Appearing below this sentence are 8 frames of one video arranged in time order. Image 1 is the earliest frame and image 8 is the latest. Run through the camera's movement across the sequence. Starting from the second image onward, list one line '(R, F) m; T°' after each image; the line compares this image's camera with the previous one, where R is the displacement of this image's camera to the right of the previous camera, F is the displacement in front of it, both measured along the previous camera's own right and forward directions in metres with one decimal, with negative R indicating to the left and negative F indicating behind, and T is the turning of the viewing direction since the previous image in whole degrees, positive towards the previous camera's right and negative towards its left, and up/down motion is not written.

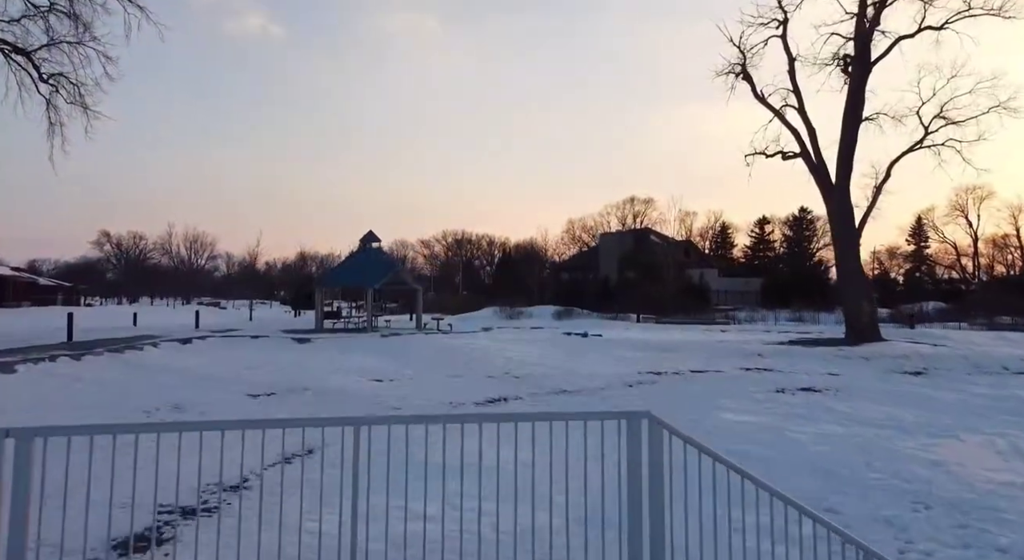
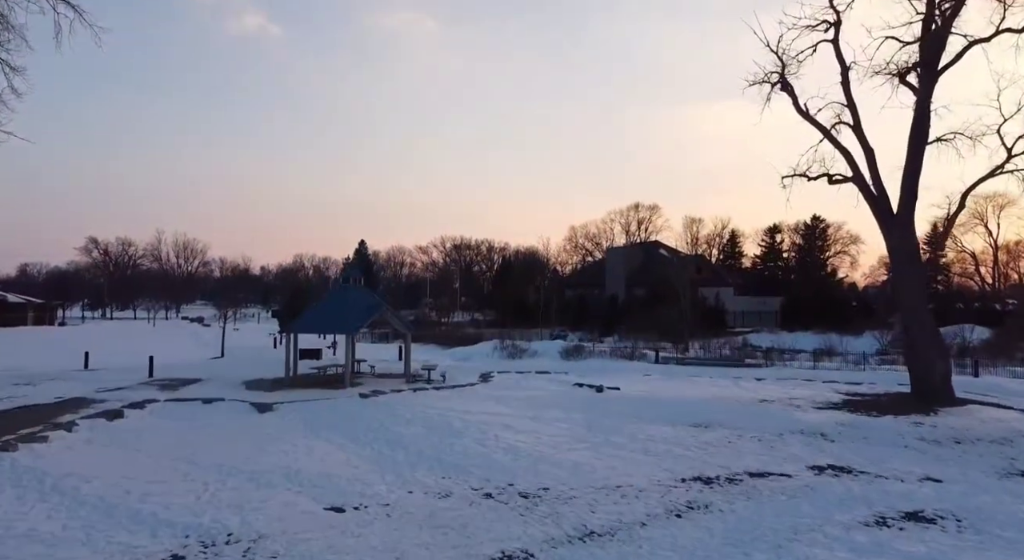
(-0.1, +3.2) m; 0°
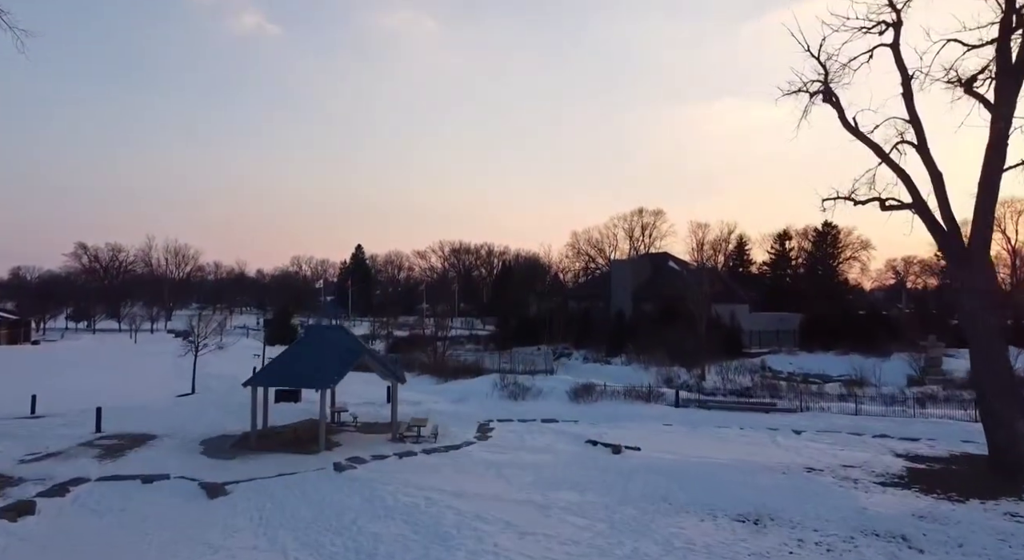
(-0.1, +2.7) m; 0°
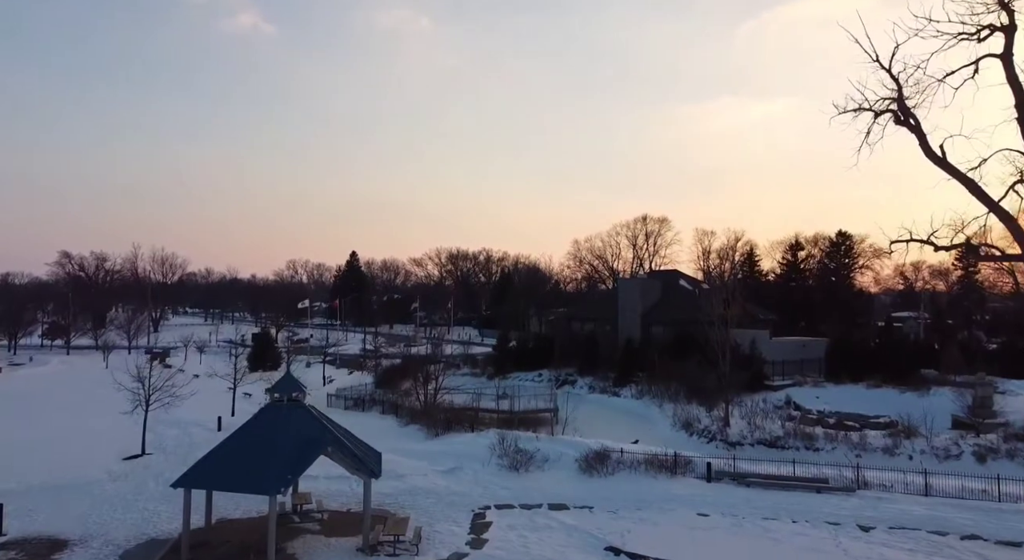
(0.0, +3.5) m; 0°
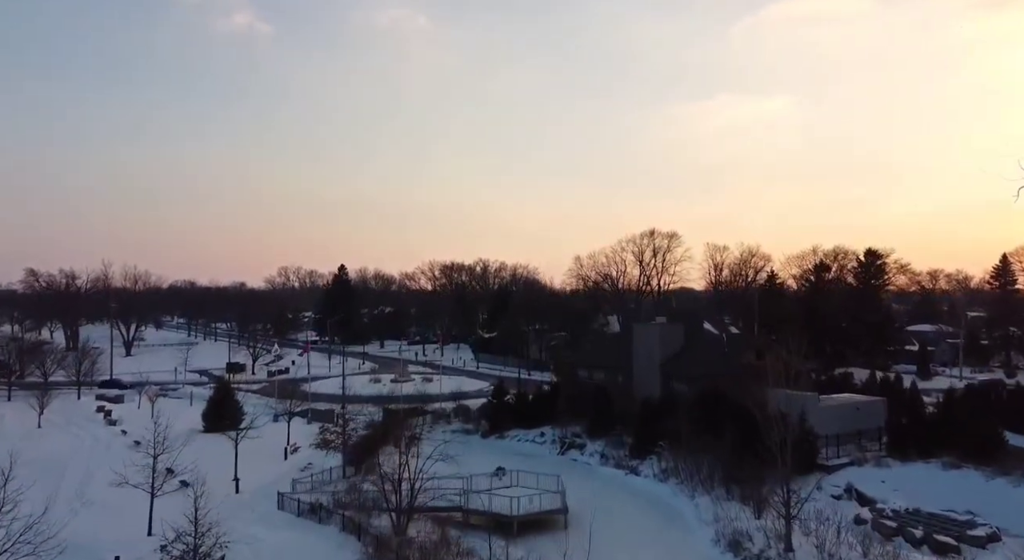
(+0.1, +6.5) m; 0°
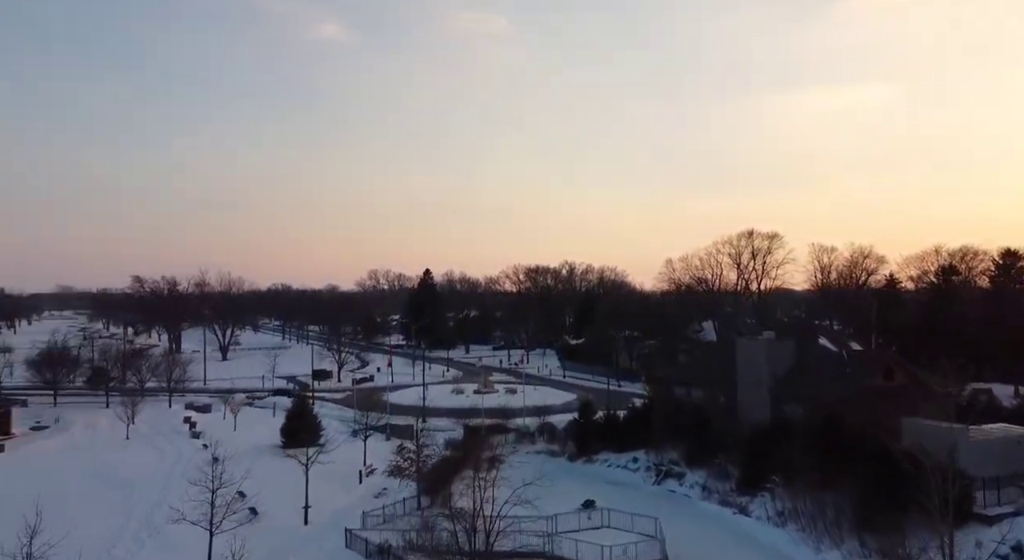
(-0.1, +3.0) m; -7°
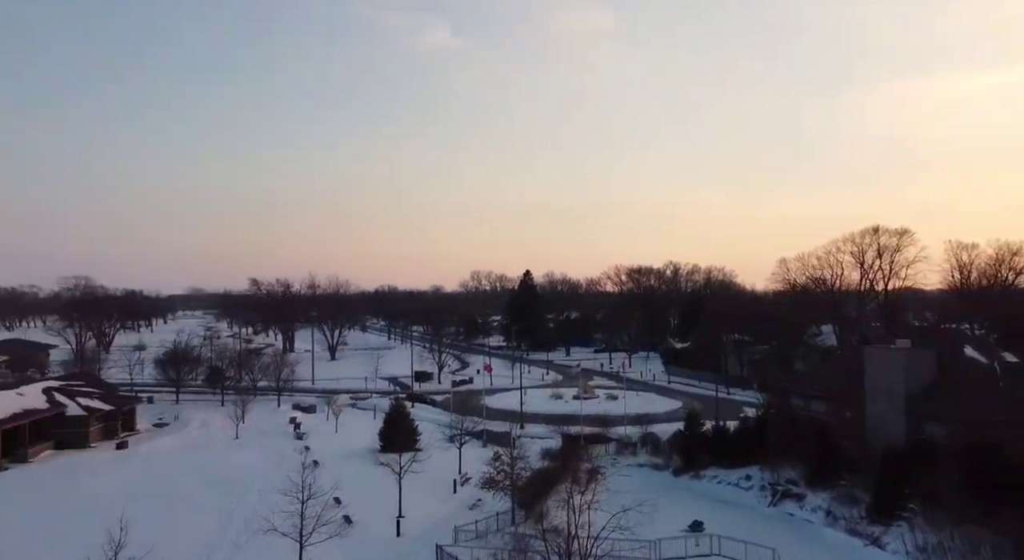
(+0.1, +1.6) m; -8°
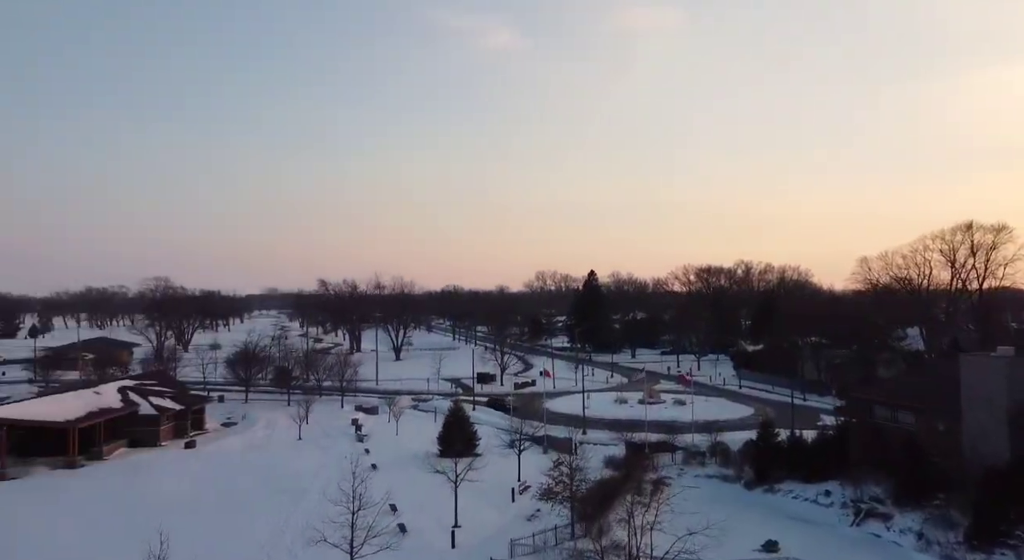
(+0.3, +1.3) m; -5°
